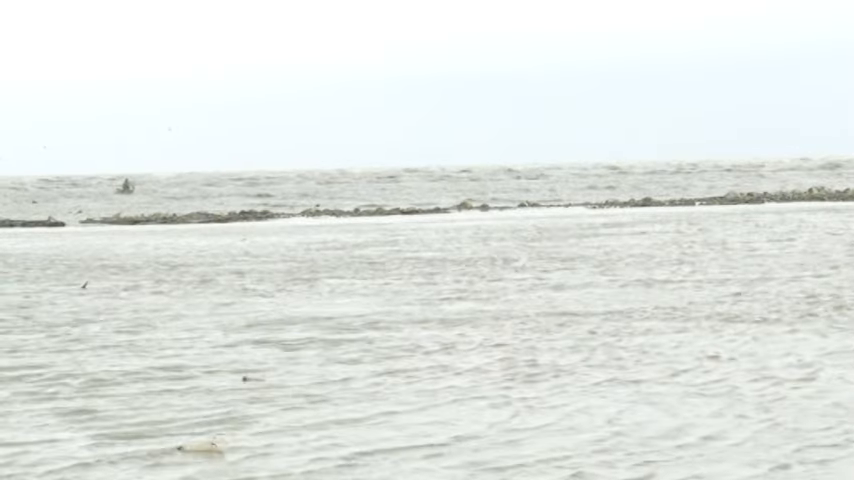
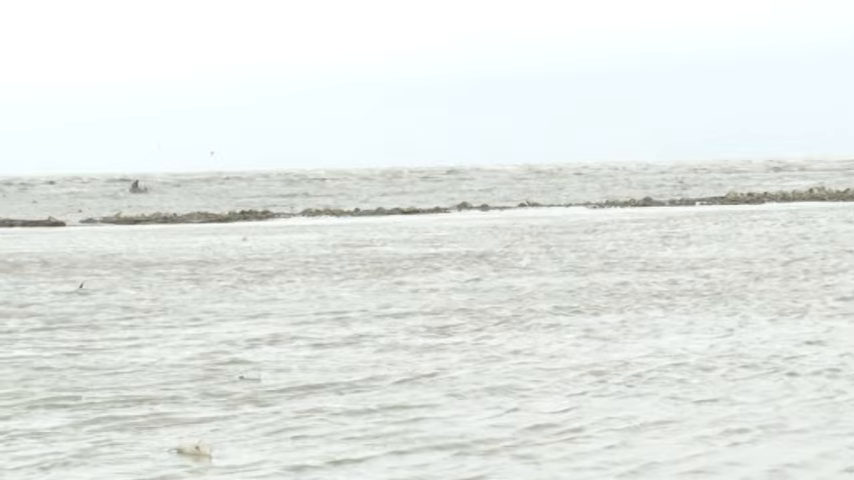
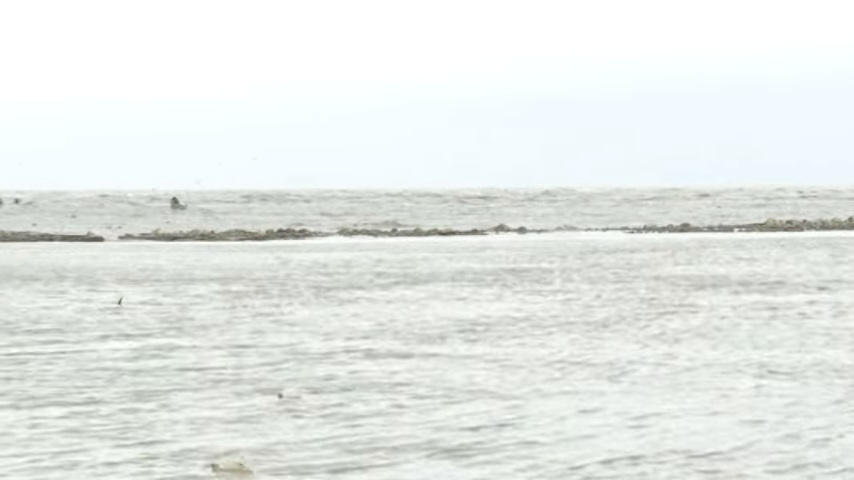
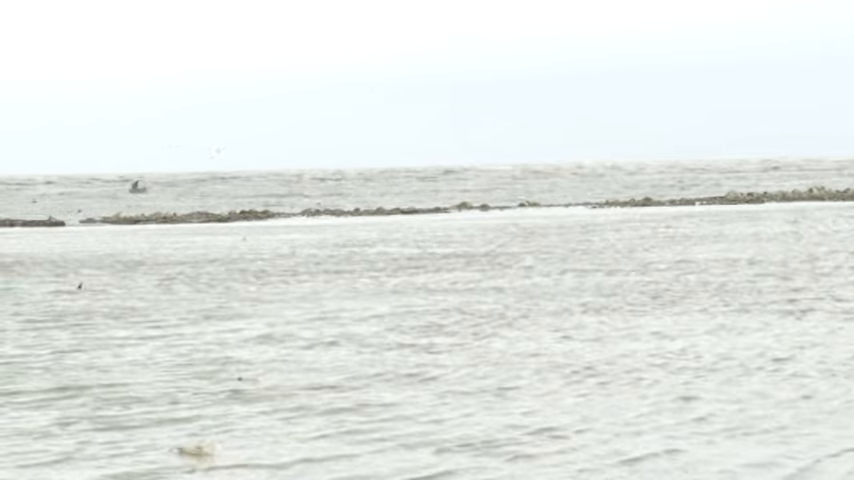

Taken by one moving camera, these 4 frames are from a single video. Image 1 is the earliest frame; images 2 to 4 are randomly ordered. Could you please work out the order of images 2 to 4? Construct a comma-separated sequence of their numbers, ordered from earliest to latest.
4, 2, 3
